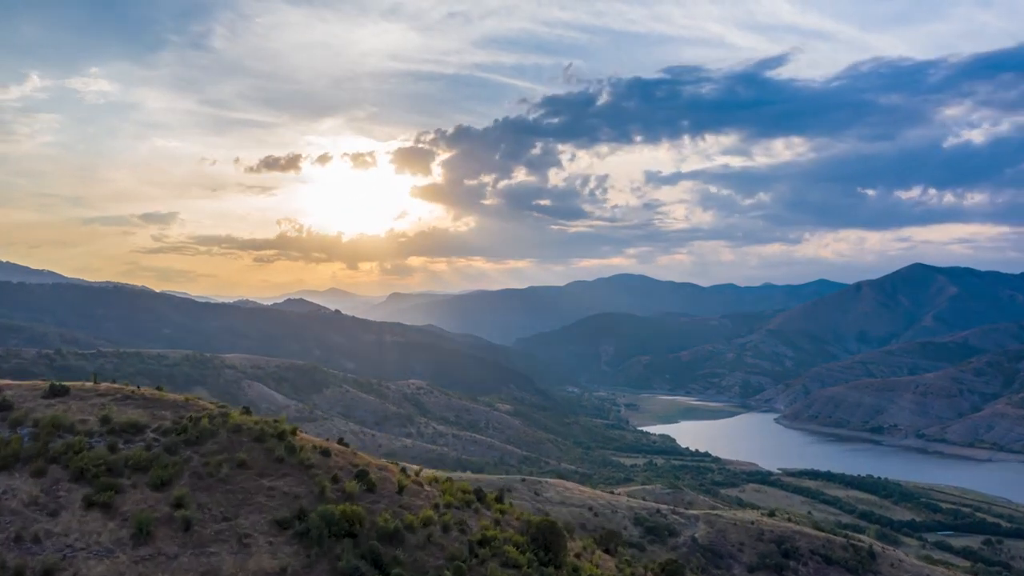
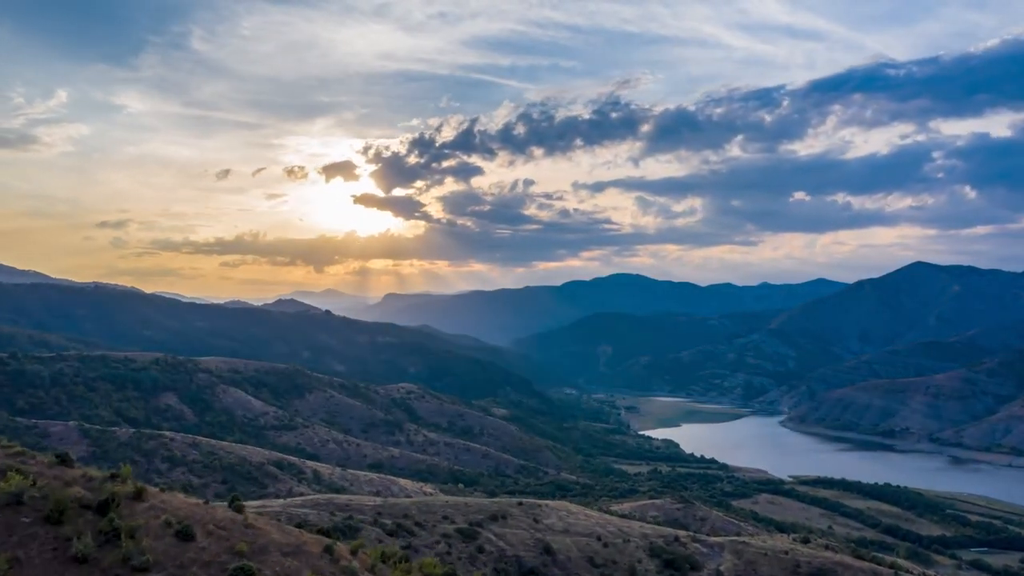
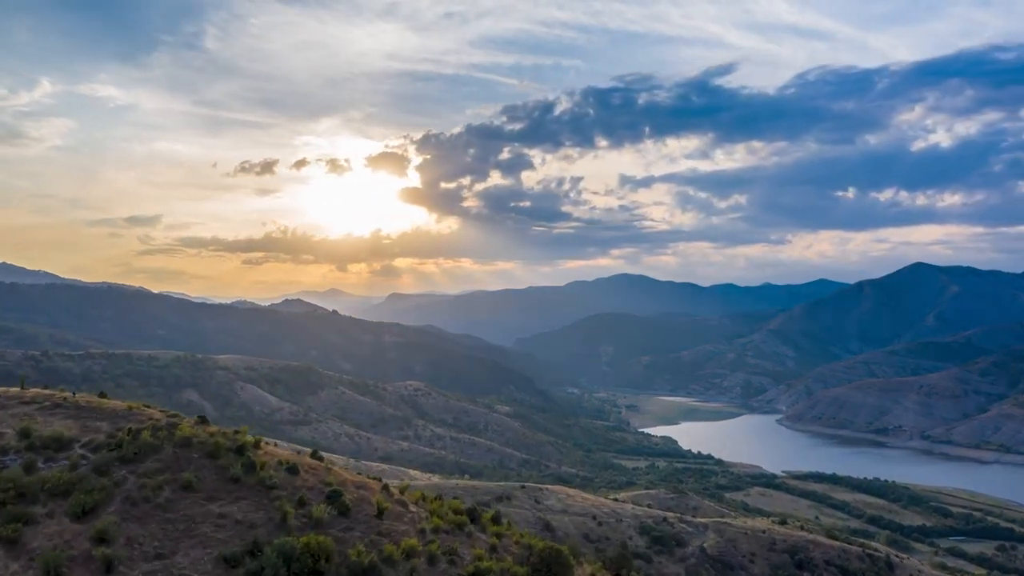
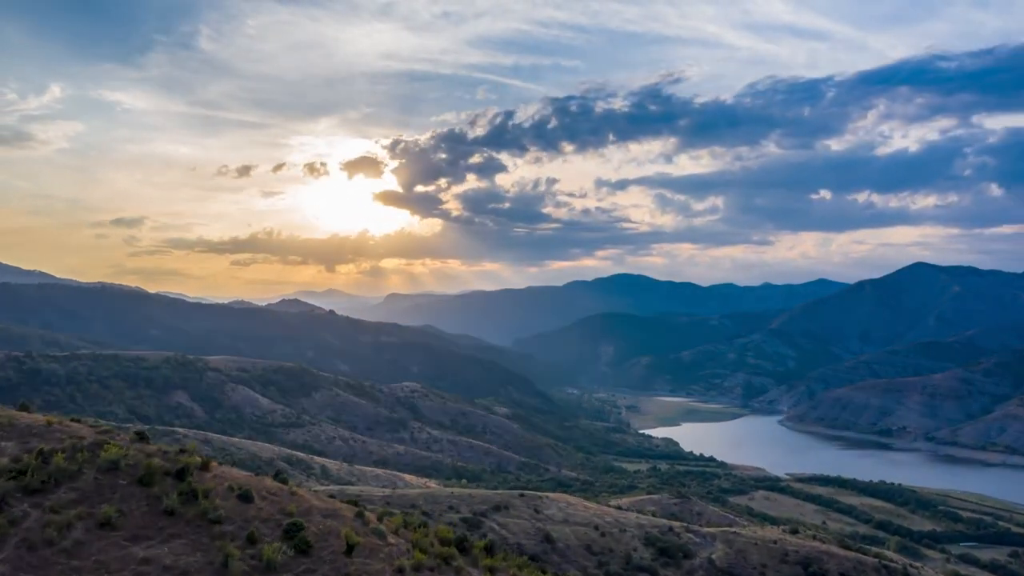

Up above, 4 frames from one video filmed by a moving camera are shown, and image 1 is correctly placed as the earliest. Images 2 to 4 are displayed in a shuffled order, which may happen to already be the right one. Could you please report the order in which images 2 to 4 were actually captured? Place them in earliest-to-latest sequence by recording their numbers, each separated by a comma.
3, 4, 2
